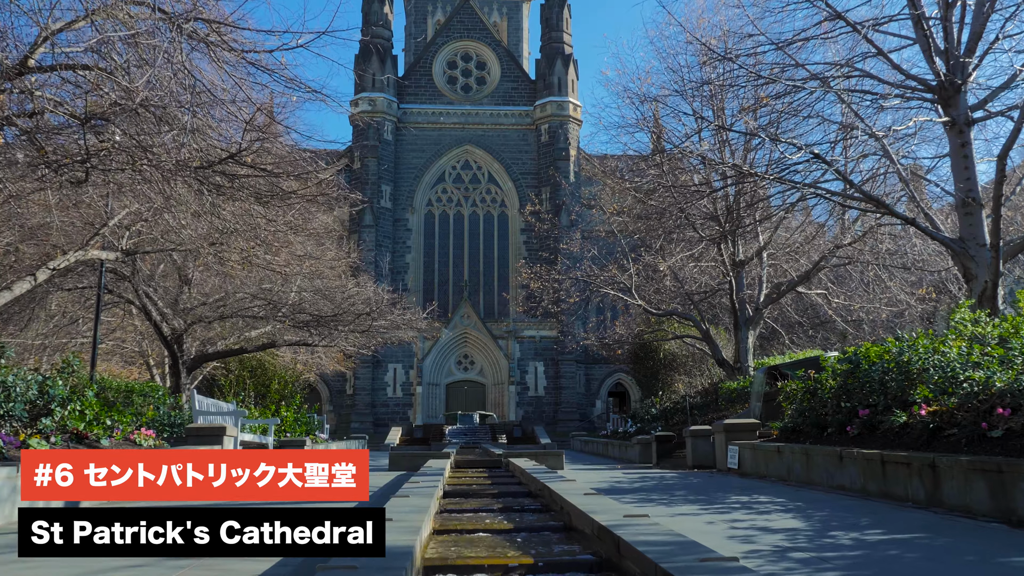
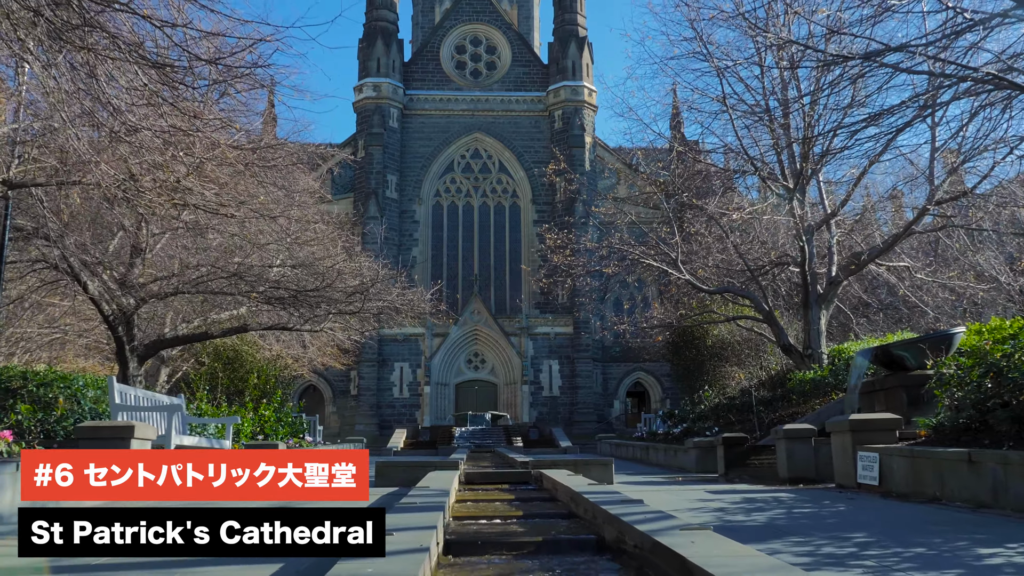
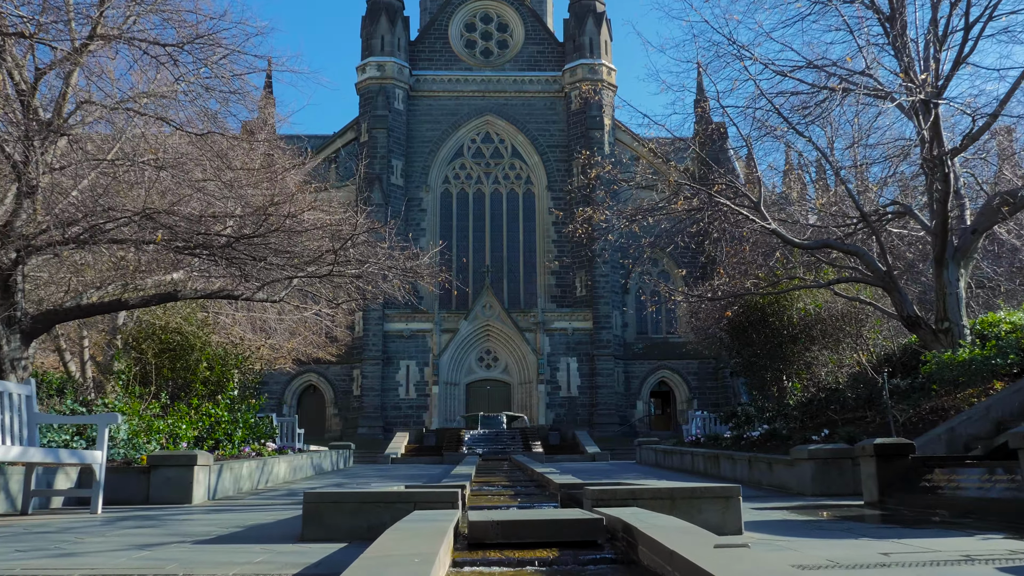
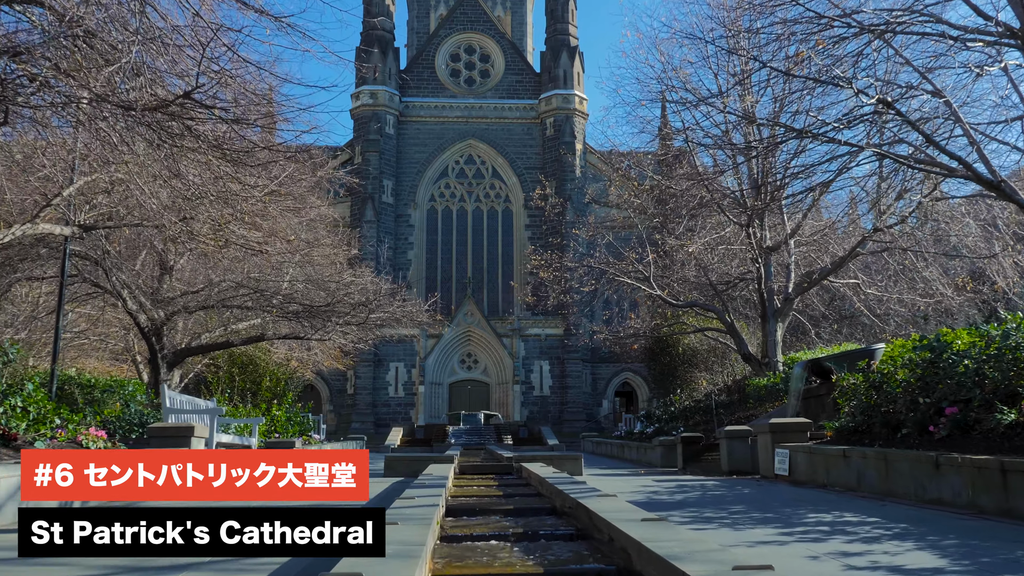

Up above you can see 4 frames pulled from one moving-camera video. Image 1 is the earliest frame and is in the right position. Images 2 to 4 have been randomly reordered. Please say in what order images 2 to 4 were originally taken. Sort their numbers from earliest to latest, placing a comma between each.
4, 2, 3
